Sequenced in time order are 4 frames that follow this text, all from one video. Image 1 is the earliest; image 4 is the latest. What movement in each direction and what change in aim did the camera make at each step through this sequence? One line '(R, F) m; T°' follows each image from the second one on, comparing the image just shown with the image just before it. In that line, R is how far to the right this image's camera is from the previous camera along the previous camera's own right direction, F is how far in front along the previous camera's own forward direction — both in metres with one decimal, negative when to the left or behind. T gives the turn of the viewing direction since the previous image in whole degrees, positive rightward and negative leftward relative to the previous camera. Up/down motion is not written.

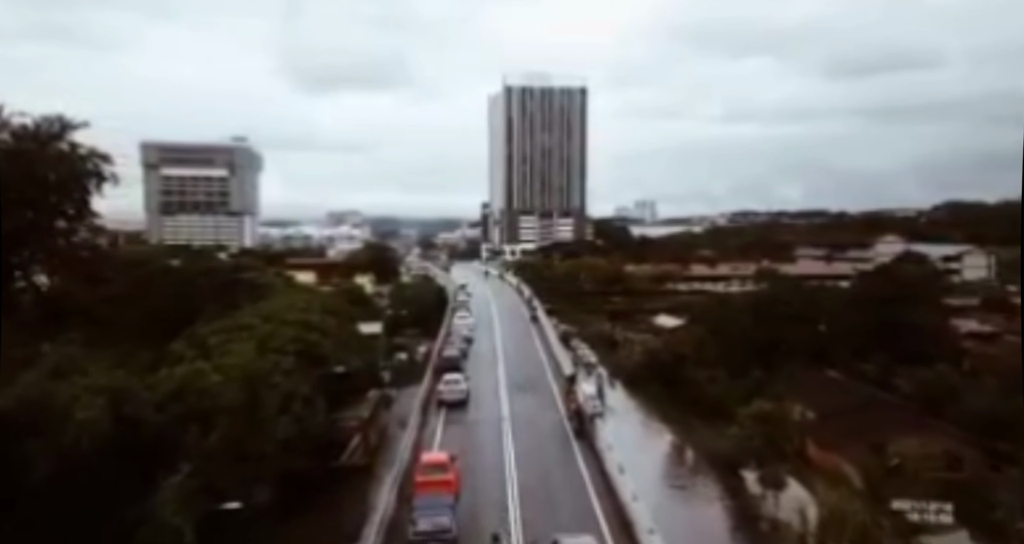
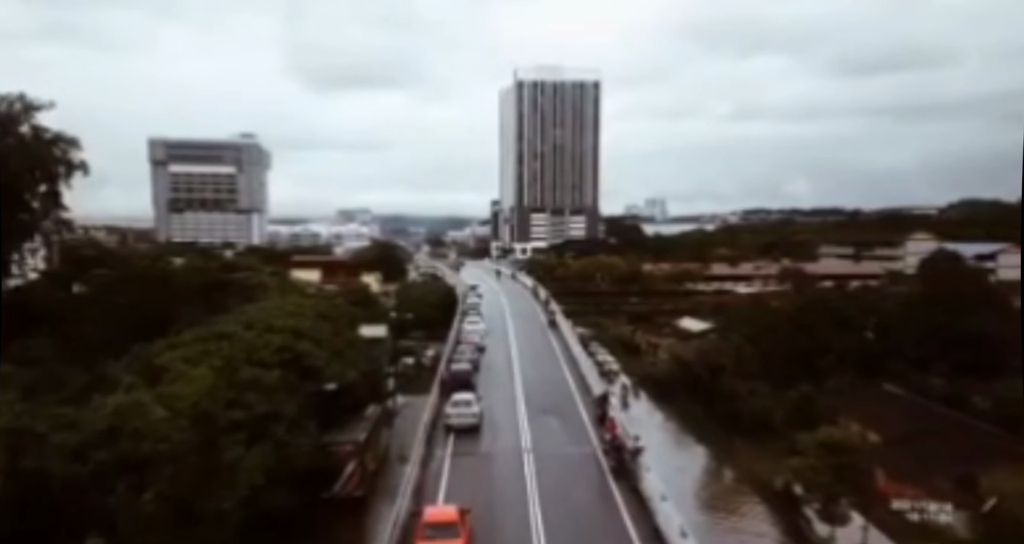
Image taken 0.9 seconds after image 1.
(0.0, +0.5) m; -1°
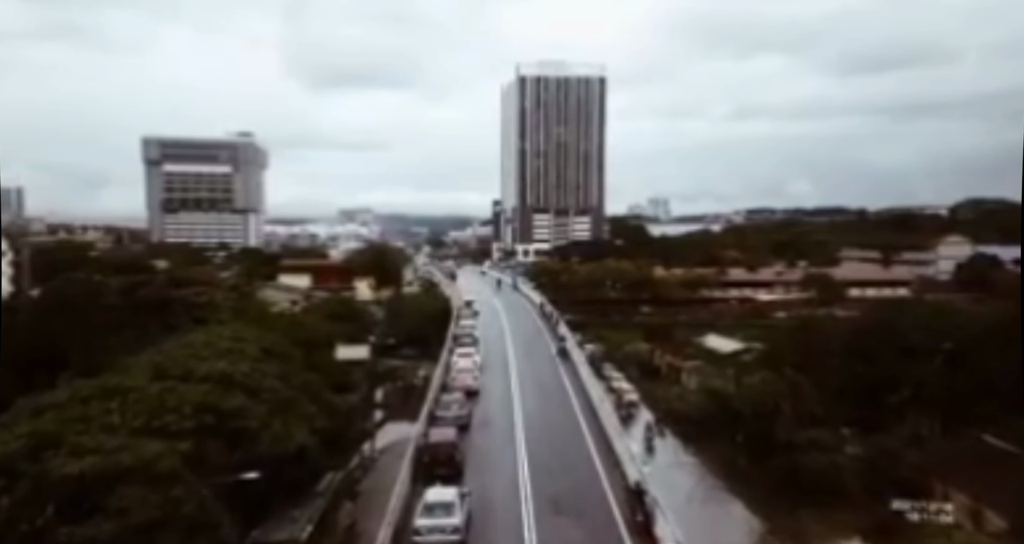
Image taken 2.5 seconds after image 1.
(0.0, +0.8) m; 0°
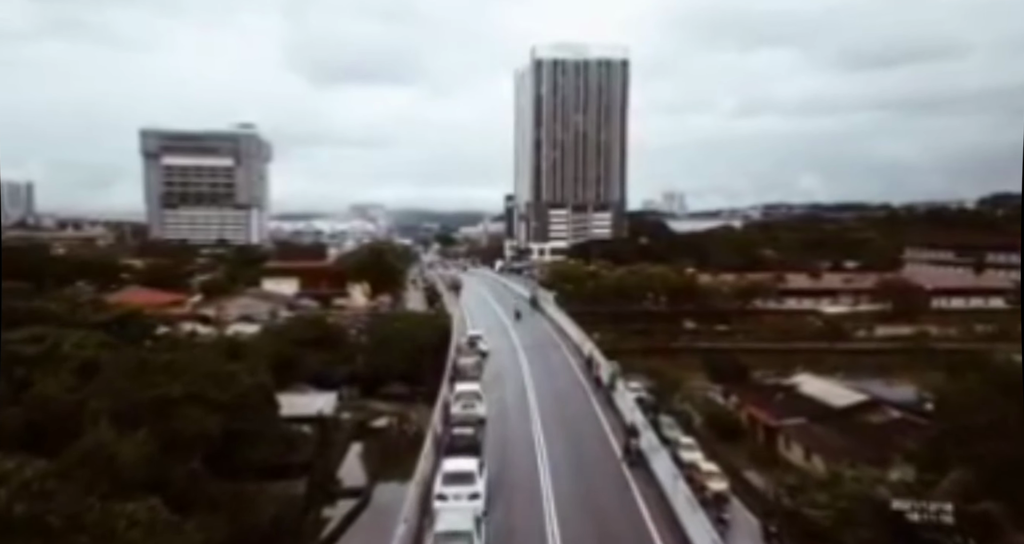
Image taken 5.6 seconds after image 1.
(-0.1, +1.6) m; -1°
